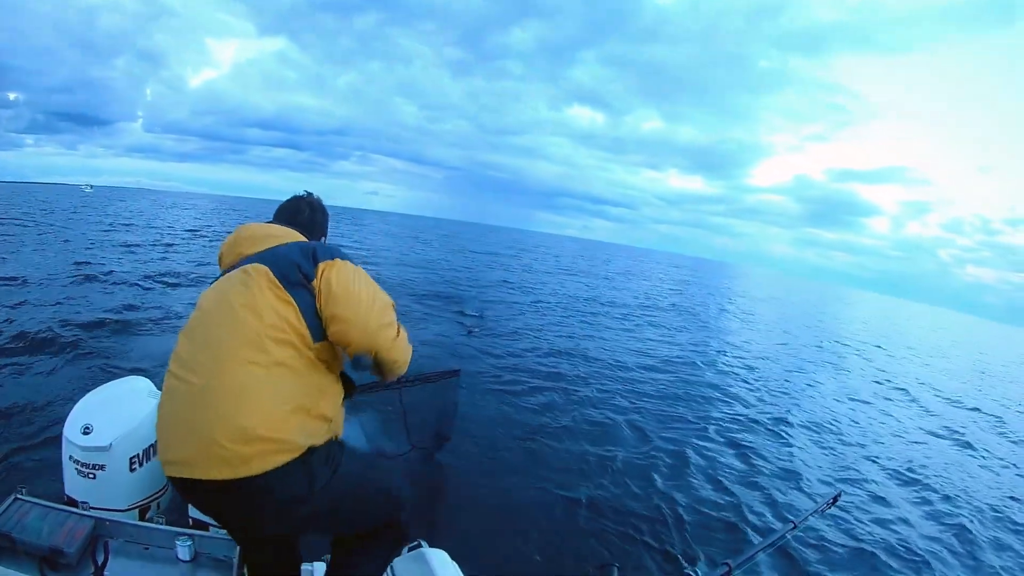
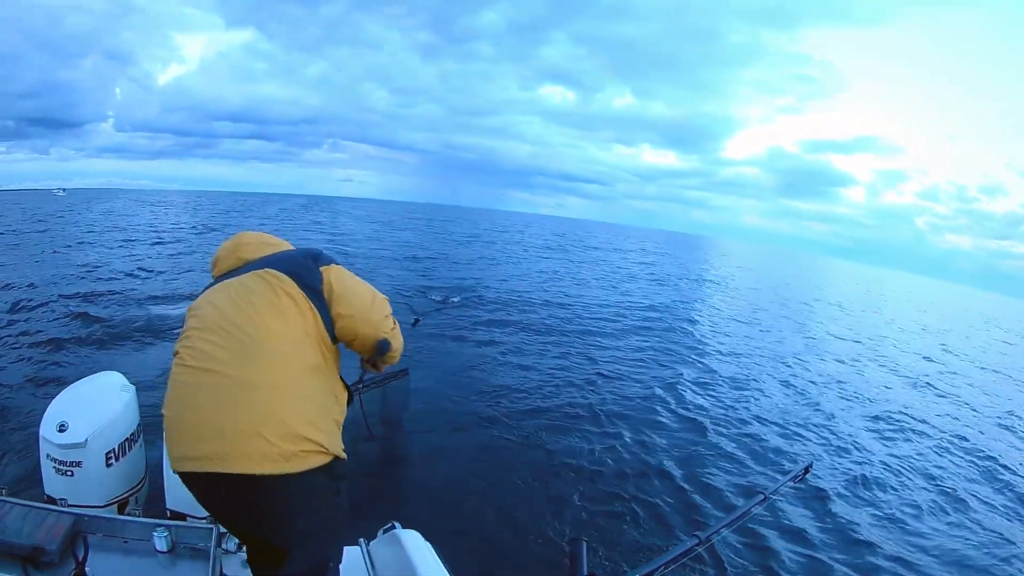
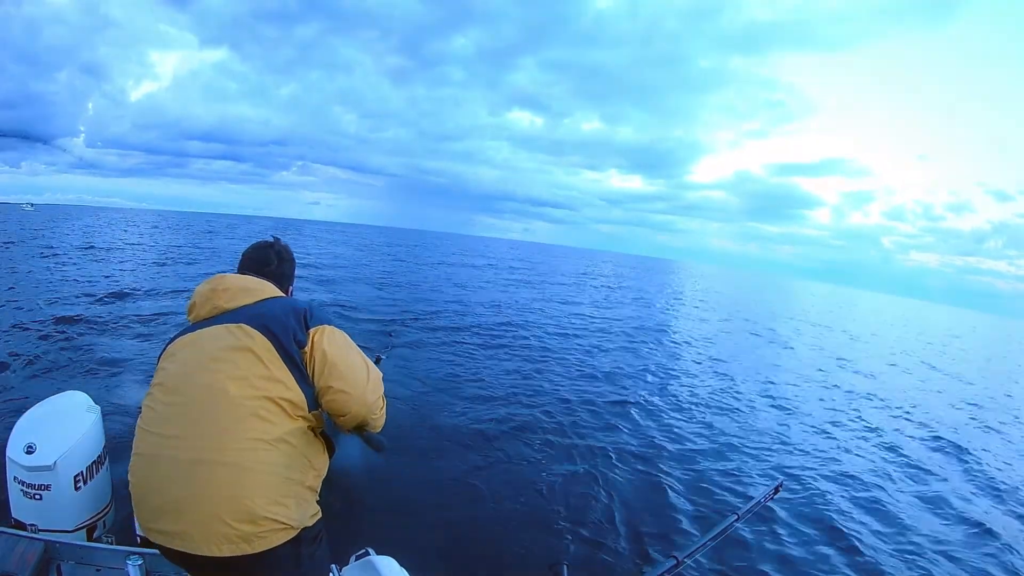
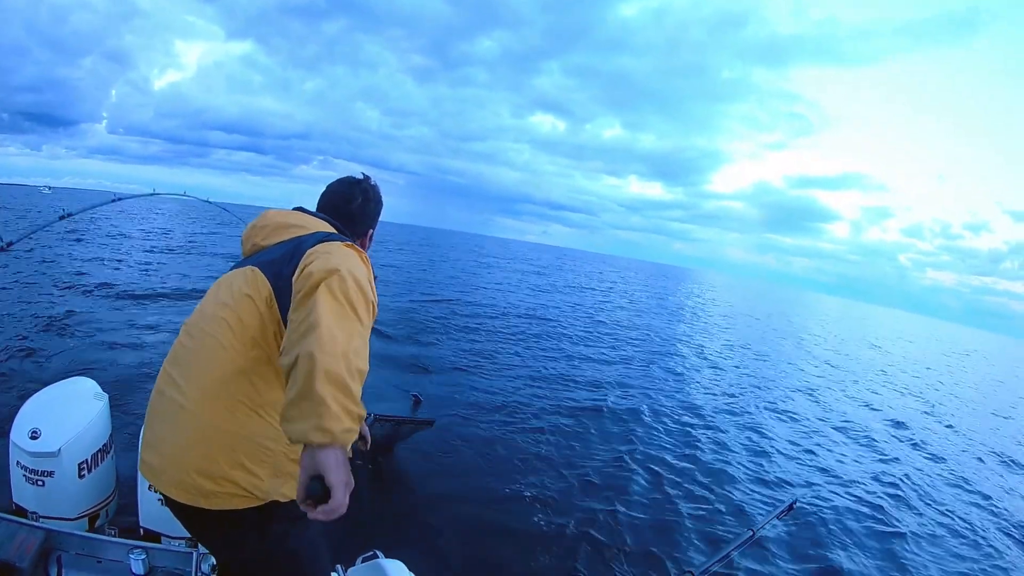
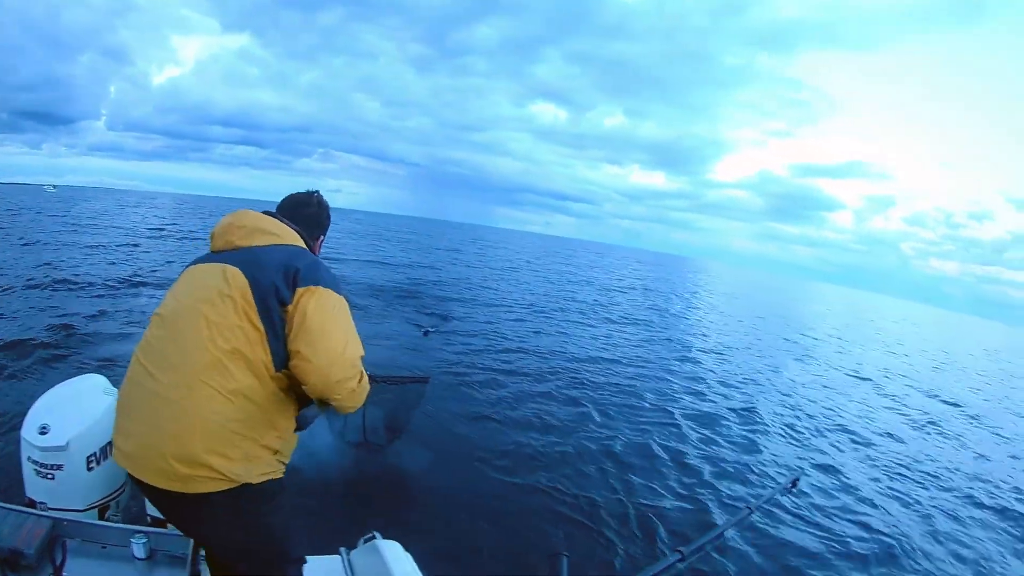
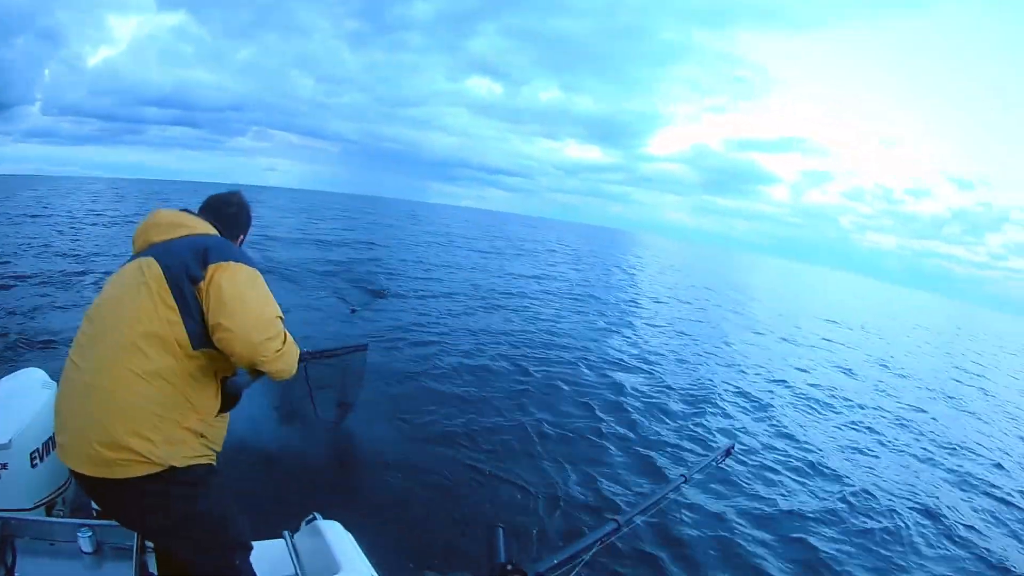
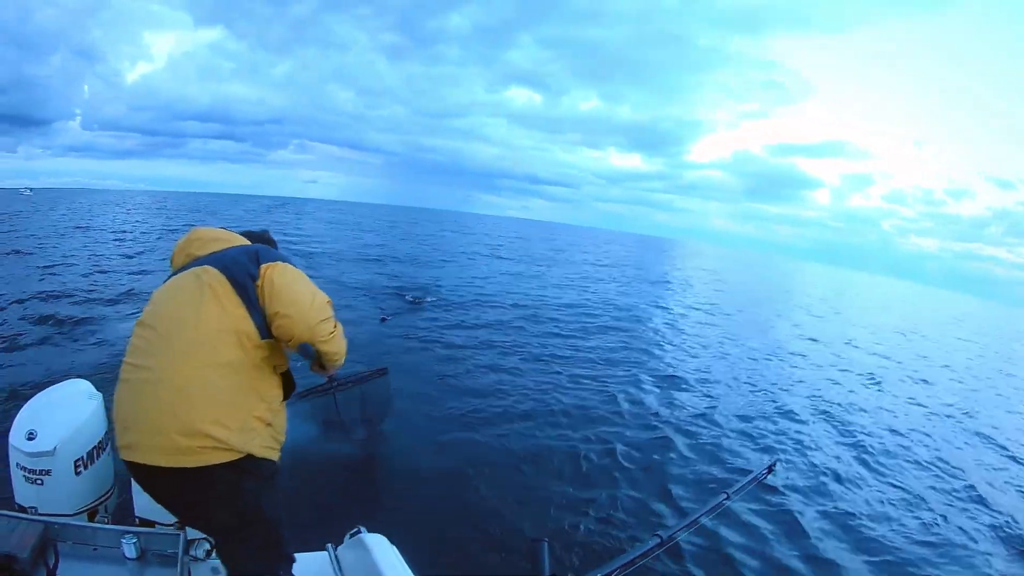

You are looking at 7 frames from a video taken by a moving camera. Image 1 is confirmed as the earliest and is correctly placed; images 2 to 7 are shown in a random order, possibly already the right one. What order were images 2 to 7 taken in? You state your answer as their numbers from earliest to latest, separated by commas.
5, 6, 7, 2, 3, 4
